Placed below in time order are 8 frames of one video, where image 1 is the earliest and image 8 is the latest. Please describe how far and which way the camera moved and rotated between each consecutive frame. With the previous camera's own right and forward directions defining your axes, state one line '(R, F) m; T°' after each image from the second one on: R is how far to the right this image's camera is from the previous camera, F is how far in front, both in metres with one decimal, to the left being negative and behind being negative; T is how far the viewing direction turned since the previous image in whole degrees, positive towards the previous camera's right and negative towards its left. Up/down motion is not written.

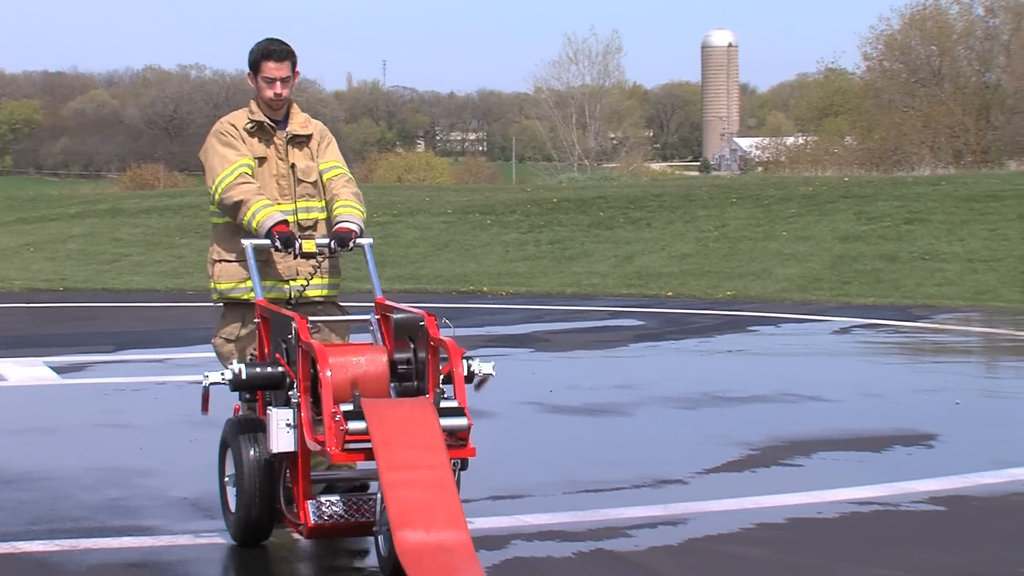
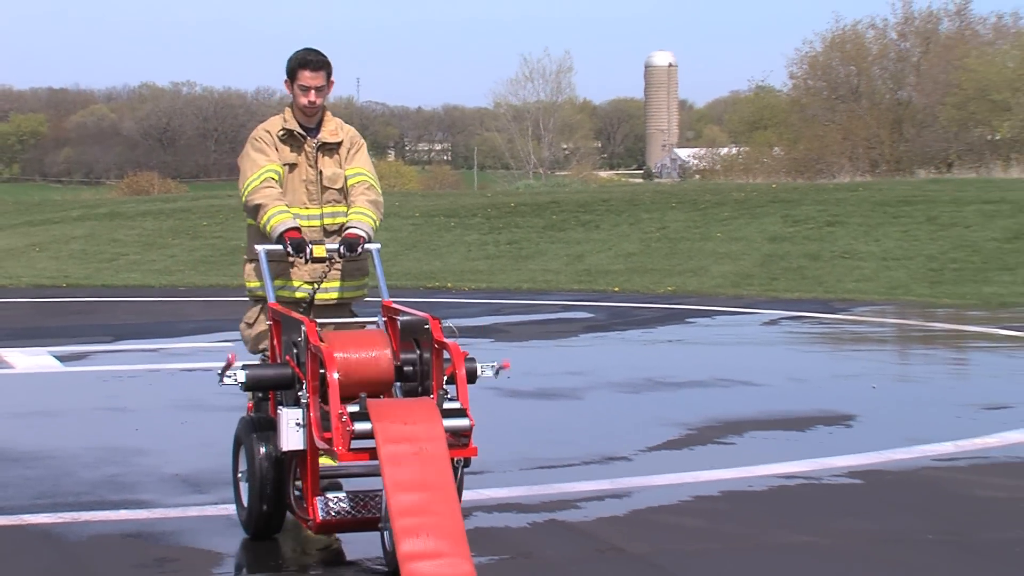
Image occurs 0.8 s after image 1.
(+0.1, -0.6) m; 0°
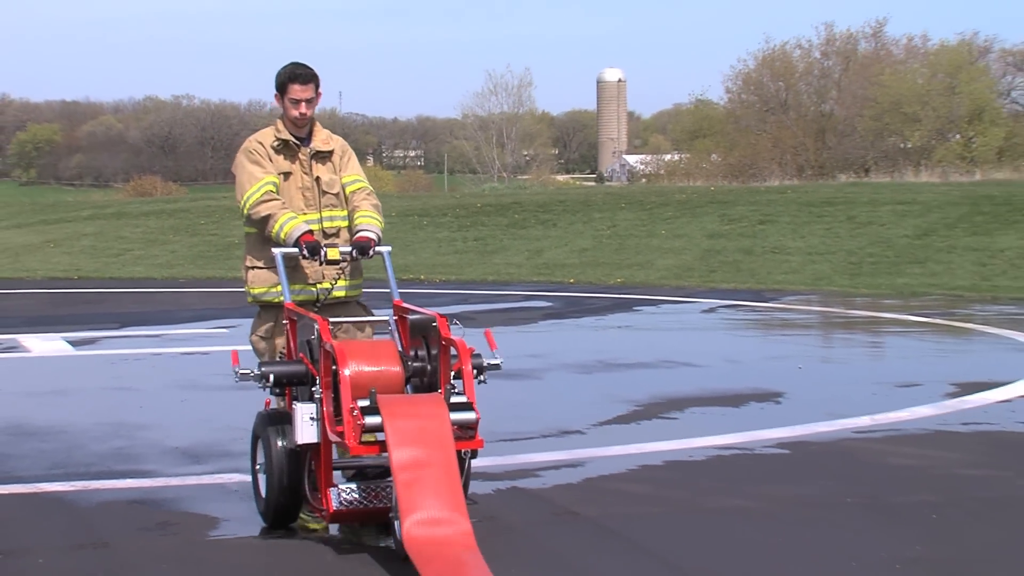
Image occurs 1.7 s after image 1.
(+0.1, -0.7) m; +1°
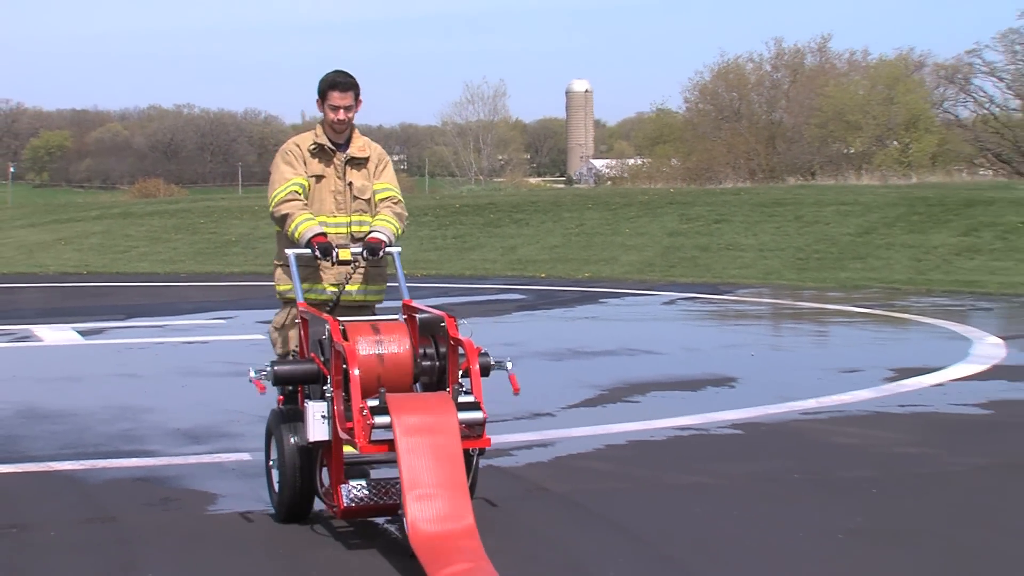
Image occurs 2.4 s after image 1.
(+0.1, -0.6) m; 0°
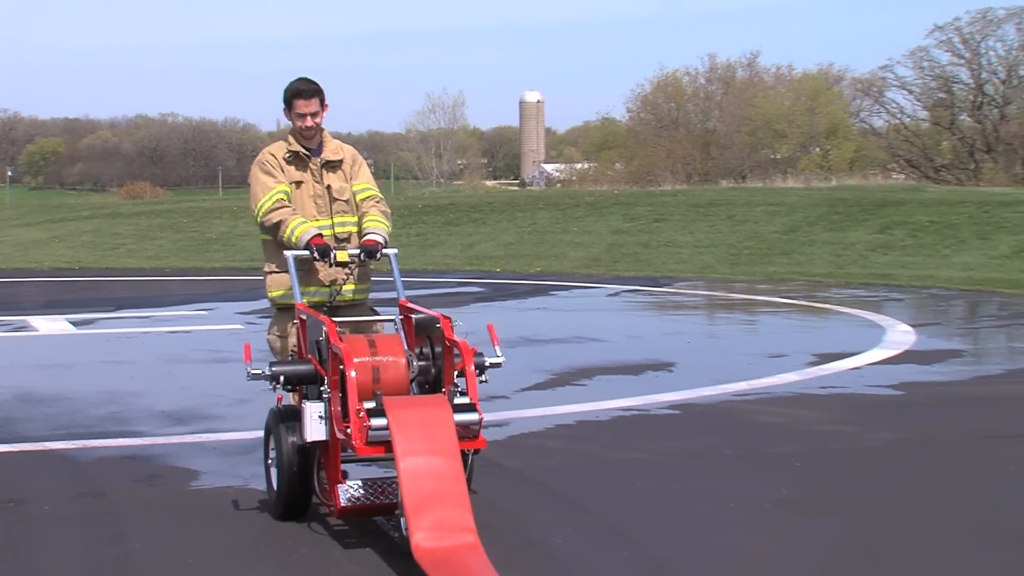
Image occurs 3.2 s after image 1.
(0.0, -0.7) m; +1°
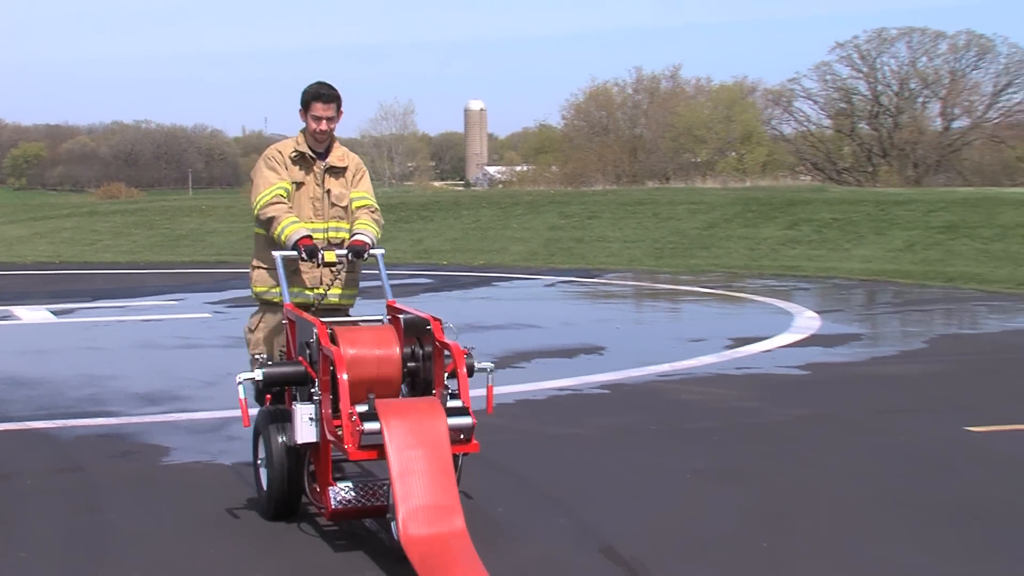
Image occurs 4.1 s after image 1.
(0.0, -0.8) m; +2°
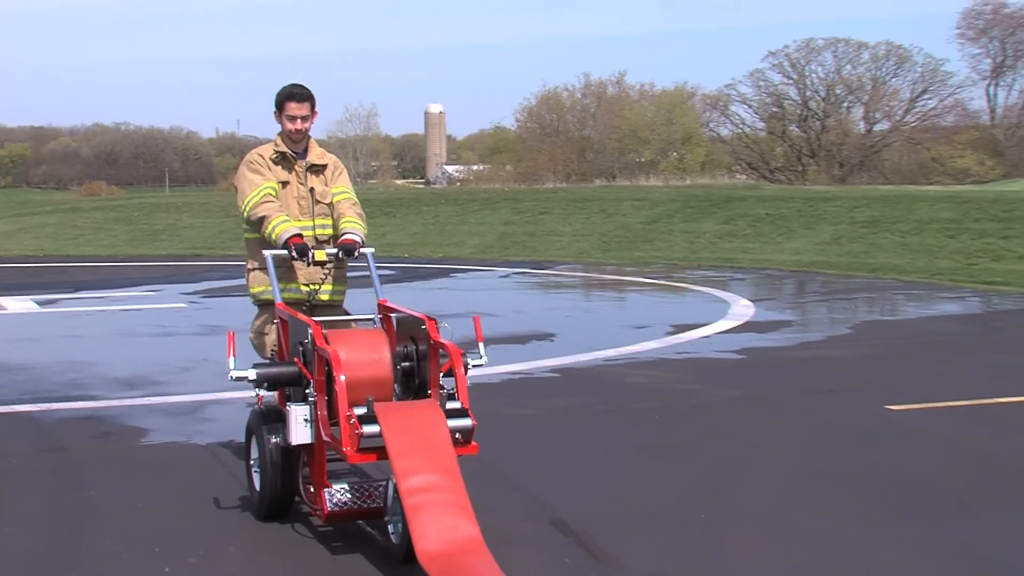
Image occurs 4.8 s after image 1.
(0.0, -0.6) m; +2°
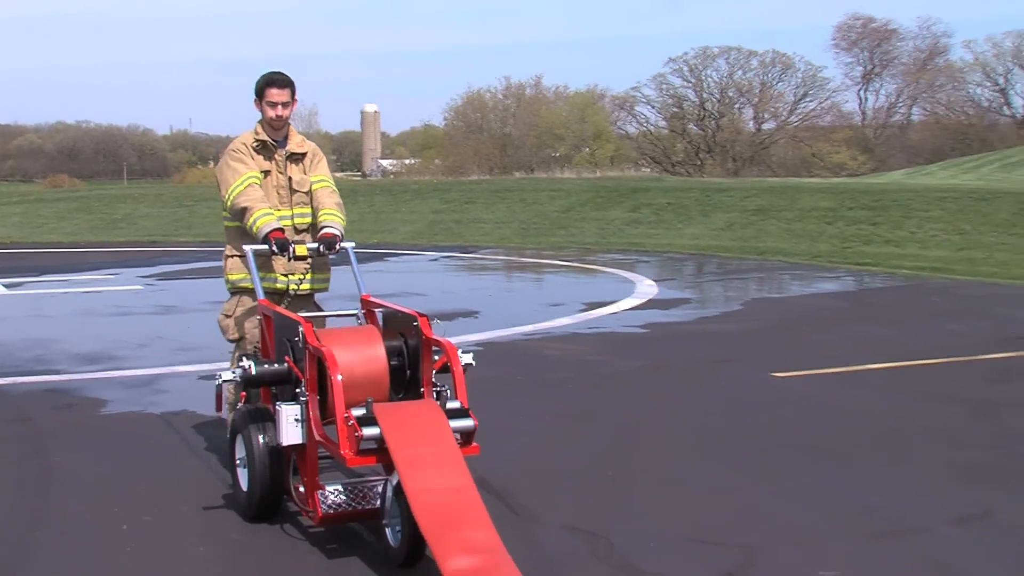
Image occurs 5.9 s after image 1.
(0.0, -1.0) m; +3°
